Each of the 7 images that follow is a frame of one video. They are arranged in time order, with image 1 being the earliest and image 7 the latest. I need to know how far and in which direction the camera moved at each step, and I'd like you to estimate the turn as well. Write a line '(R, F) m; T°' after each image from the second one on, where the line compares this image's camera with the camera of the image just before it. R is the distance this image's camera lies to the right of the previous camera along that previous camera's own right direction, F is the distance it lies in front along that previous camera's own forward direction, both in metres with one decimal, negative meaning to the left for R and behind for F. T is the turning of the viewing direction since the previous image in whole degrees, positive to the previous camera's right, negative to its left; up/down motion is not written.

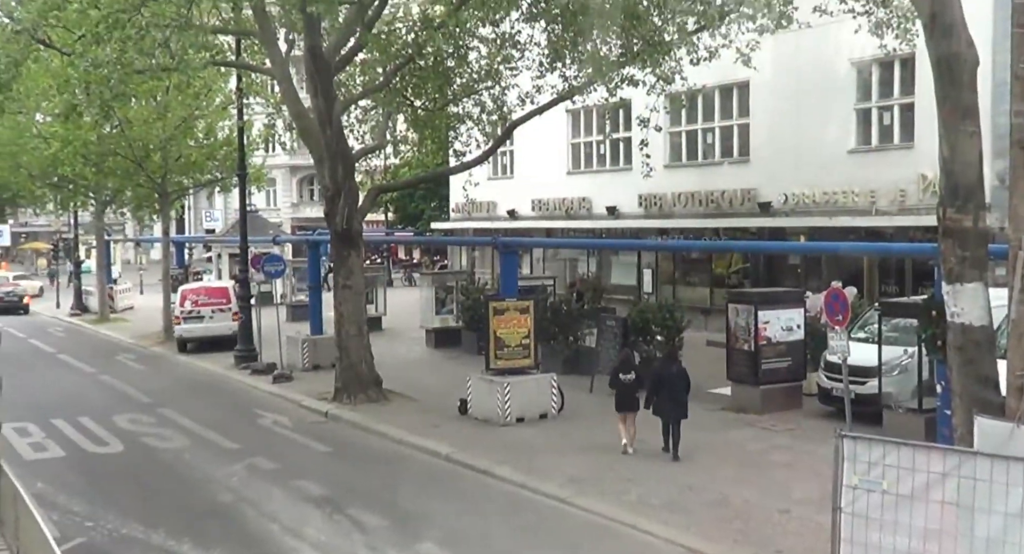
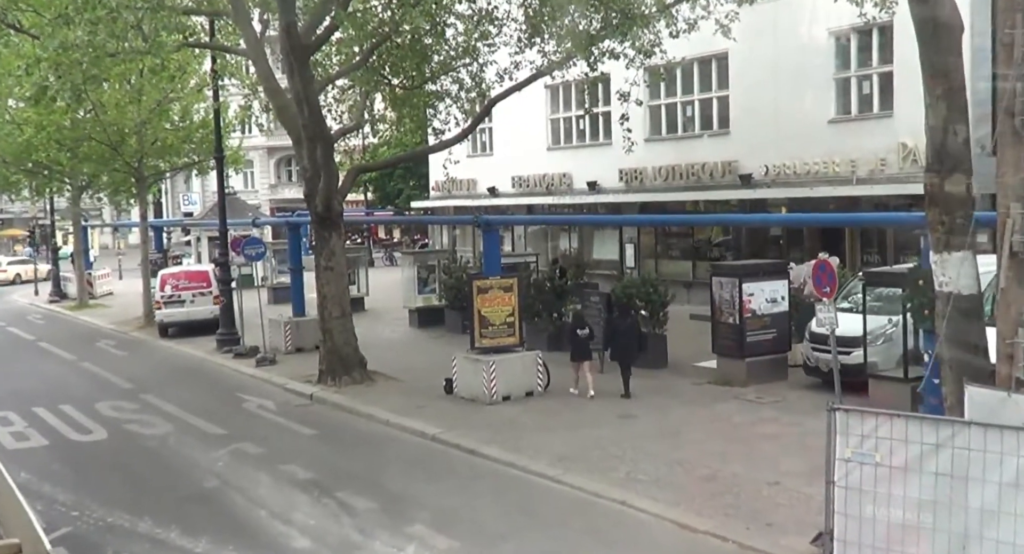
(0.0, +0.1) m; +1°
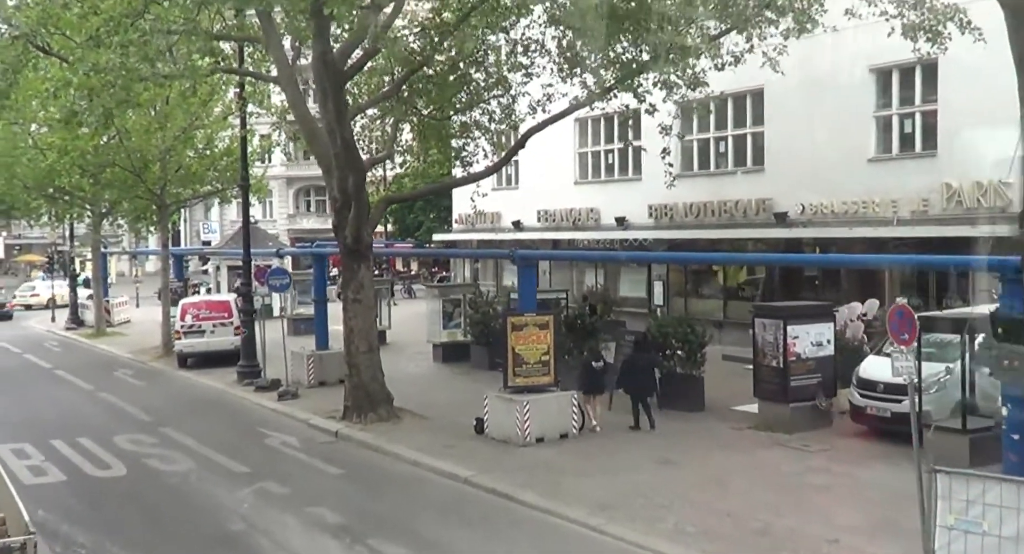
(-0.3, +0.4) m; -1°
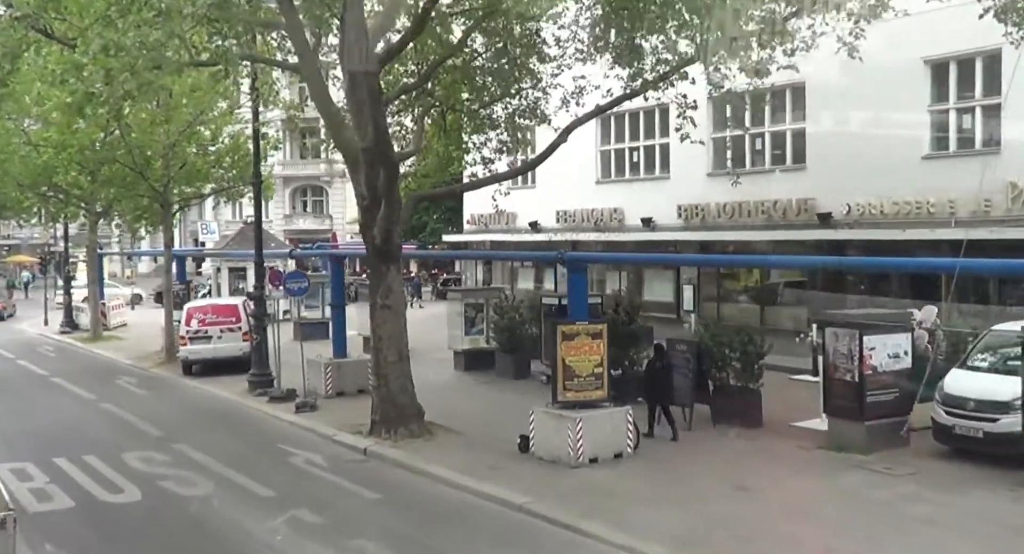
(-0.8, +1.1) m; +1°
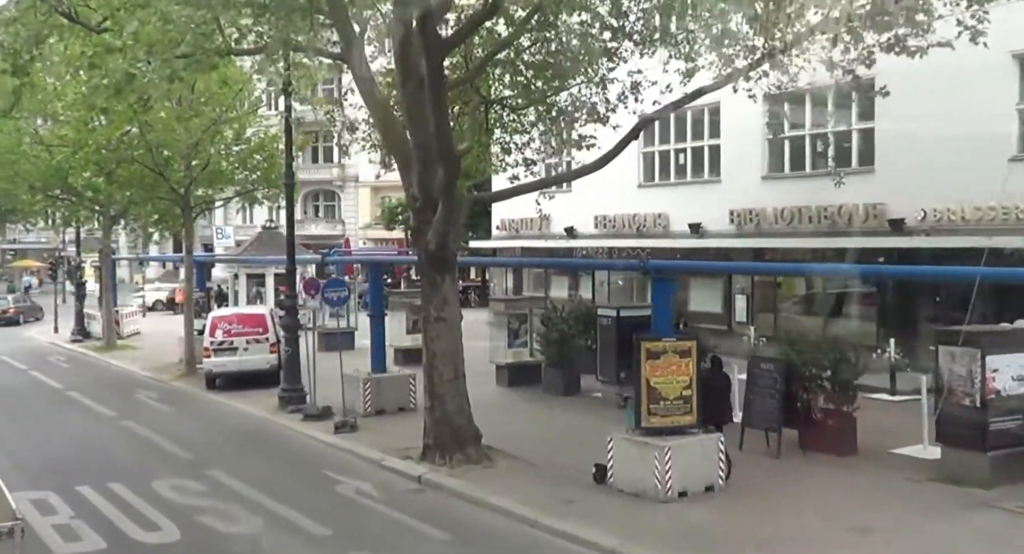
(-0.9, +1.2) m; 0°
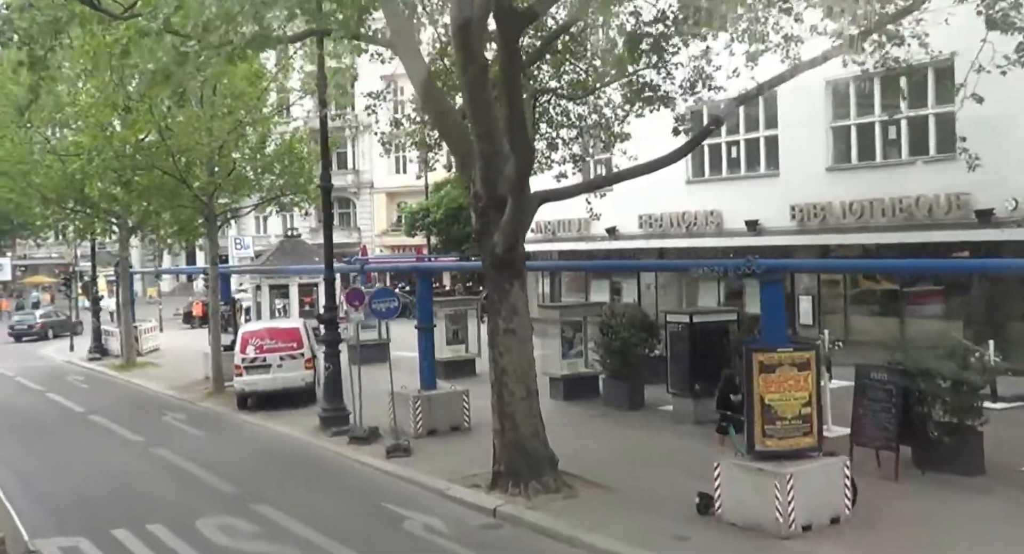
(-0.9, +1.3) m; 0°
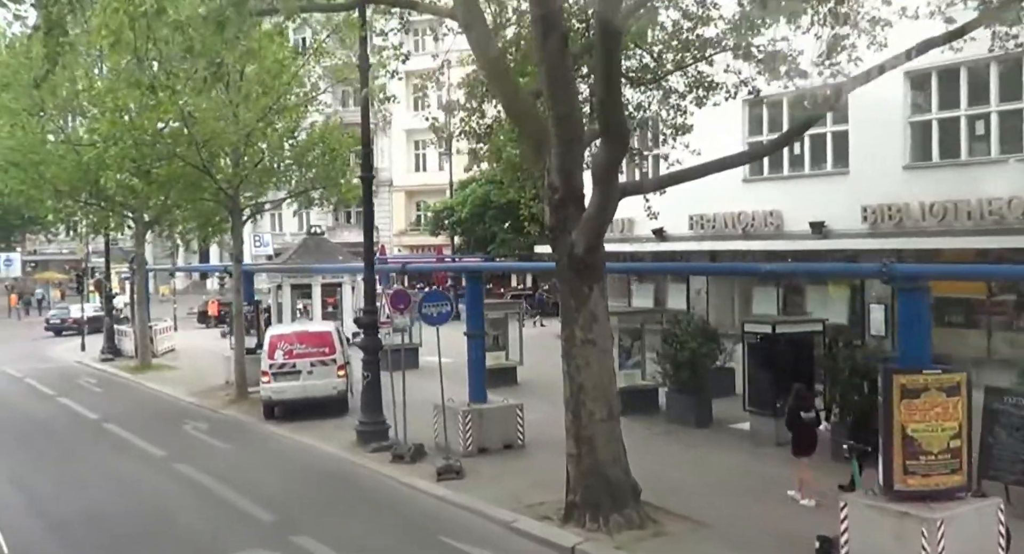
(-0.8, +1.4) m; -1°
